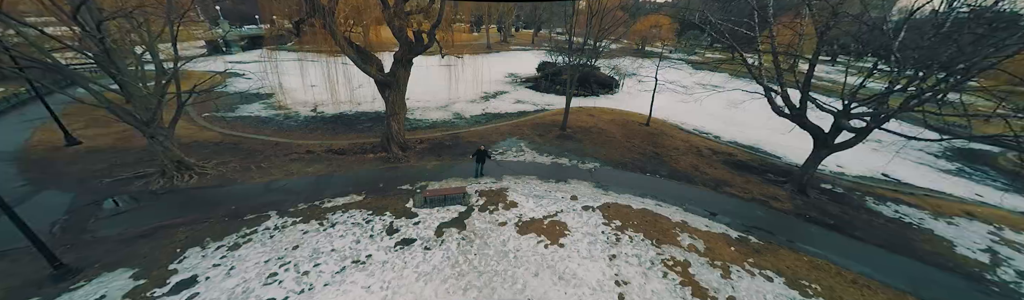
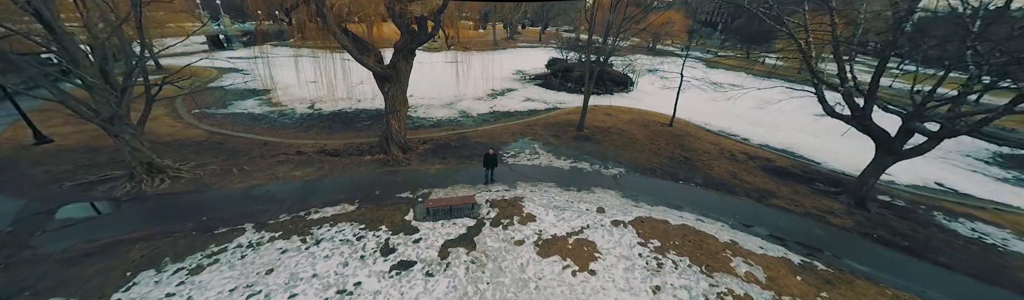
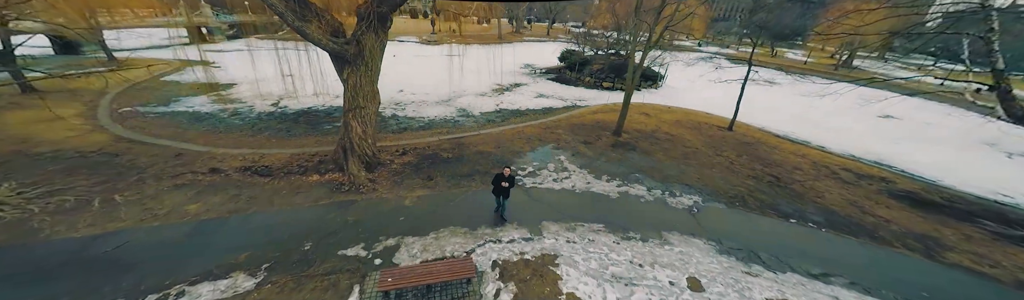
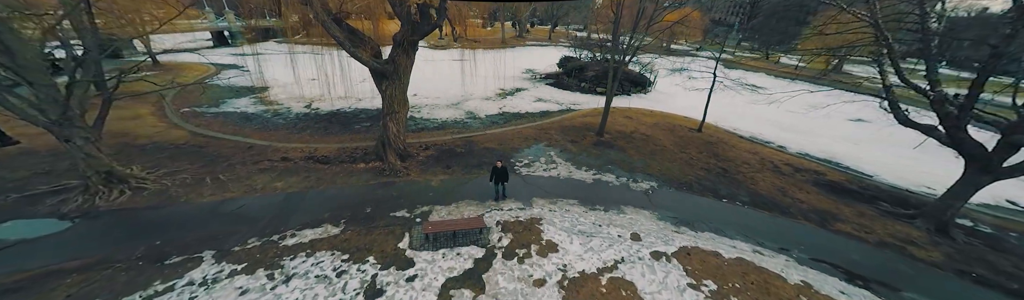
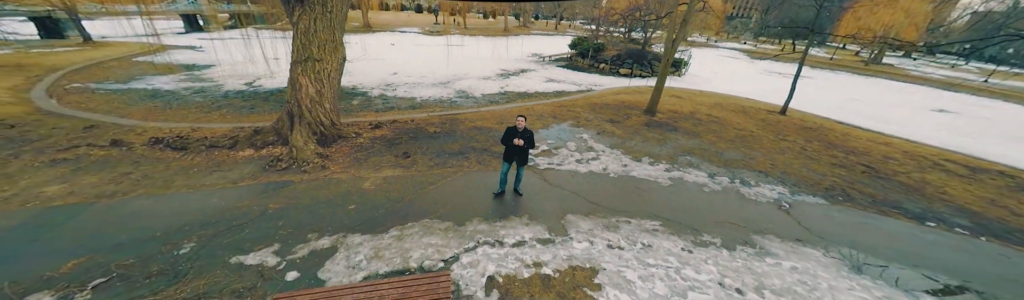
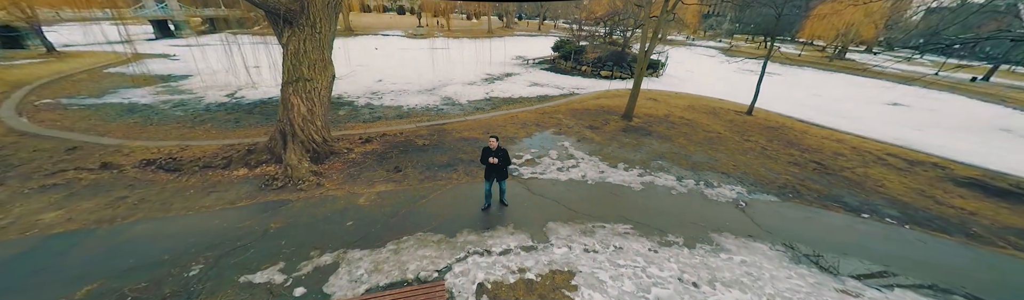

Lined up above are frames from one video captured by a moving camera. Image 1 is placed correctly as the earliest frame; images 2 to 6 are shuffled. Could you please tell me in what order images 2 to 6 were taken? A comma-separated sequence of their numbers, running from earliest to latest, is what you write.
2, 4, 3, 6, 5
